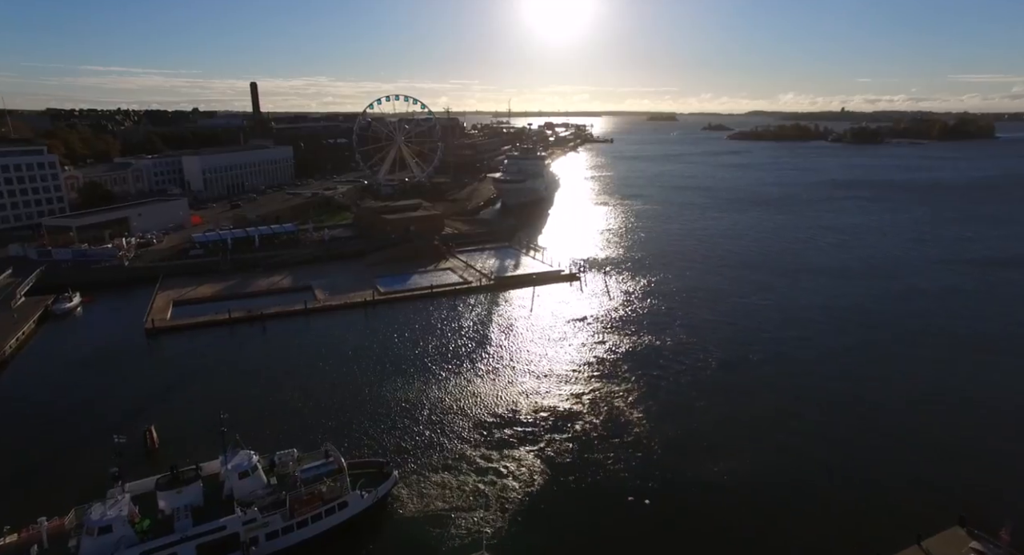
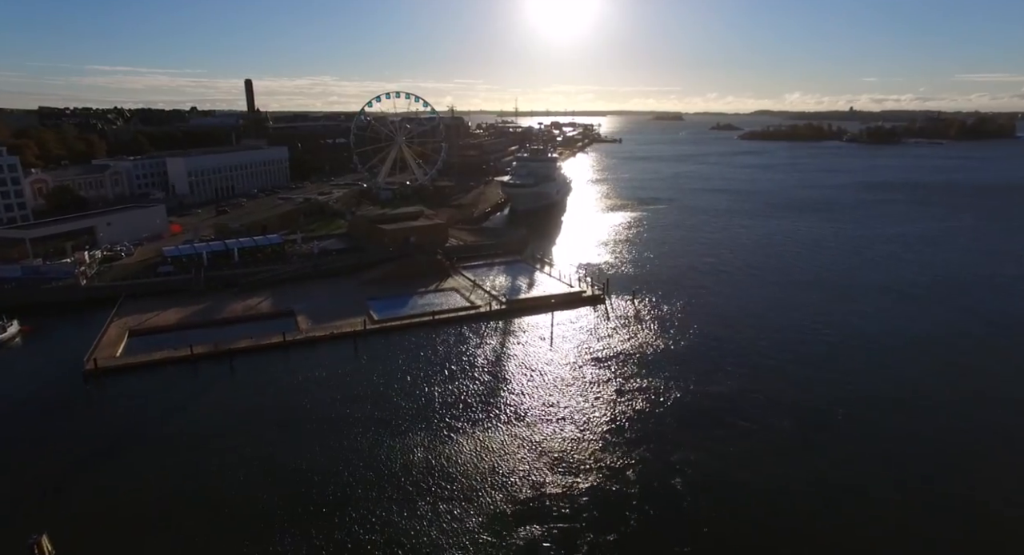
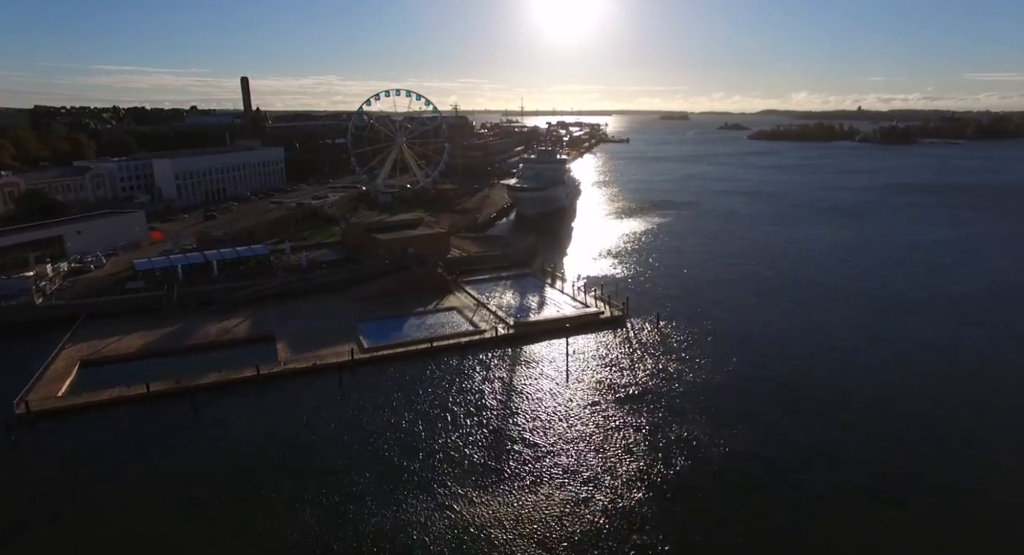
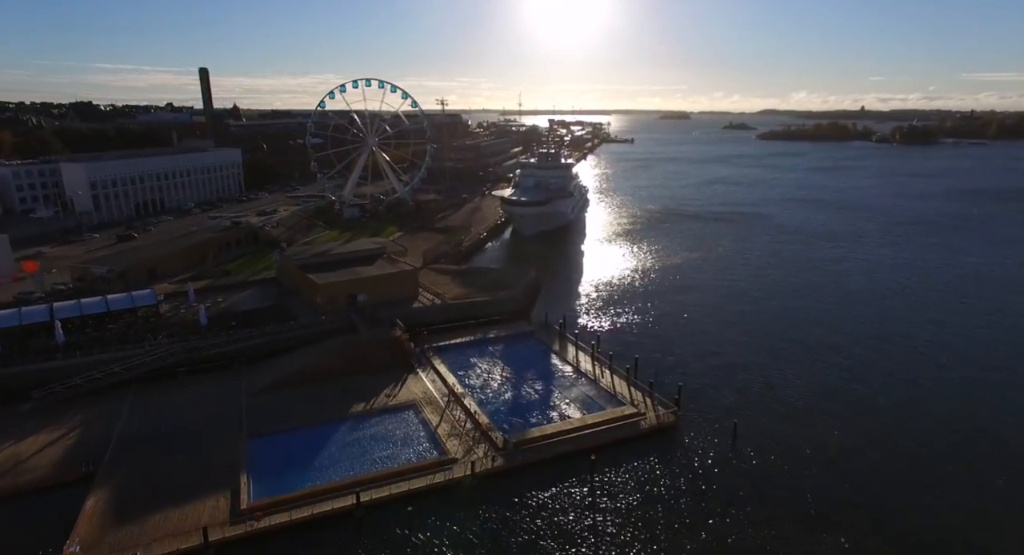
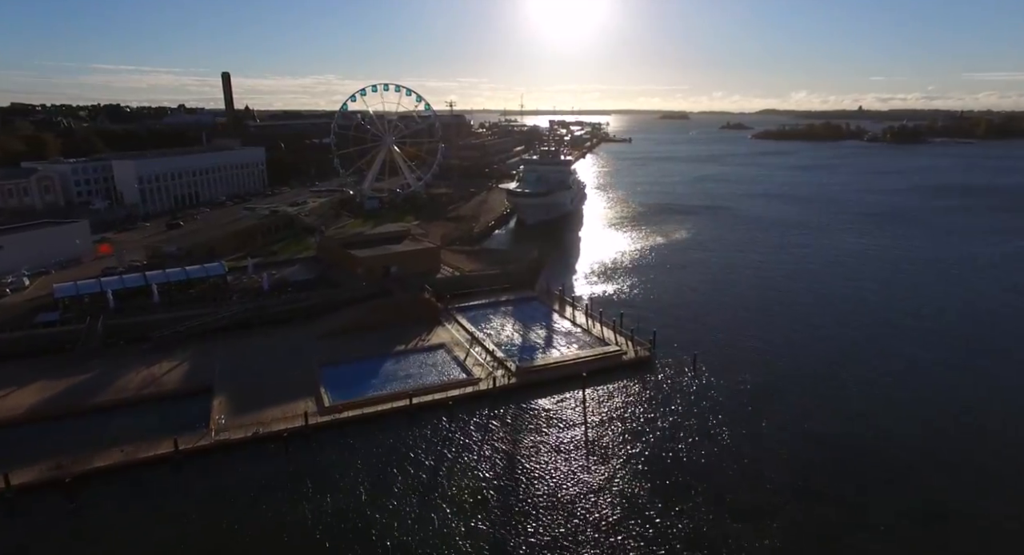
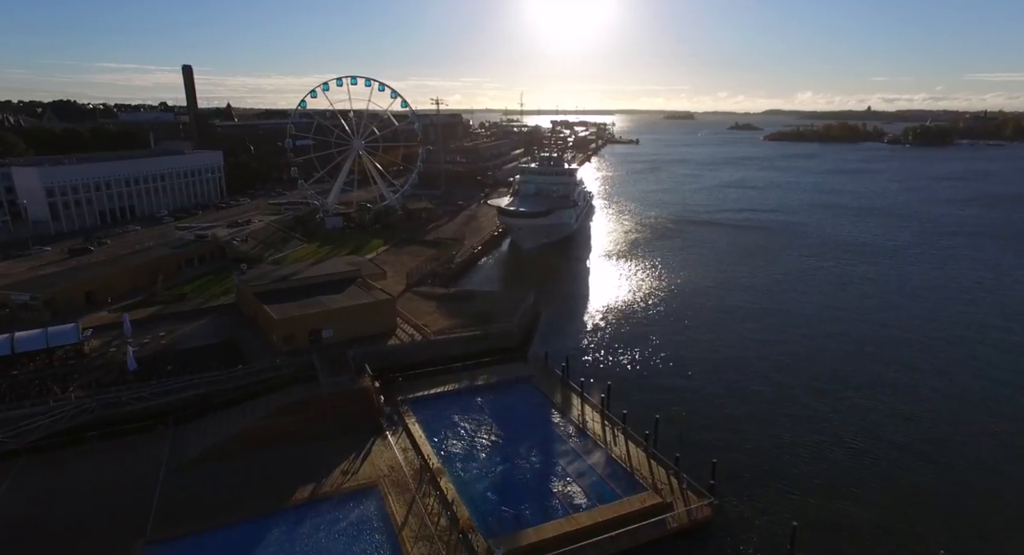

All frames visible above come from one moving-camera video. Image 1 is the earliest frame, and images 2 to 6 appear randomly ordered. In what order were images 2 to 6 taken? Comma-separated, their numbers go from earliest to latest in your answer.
2, 3, 5, 4, 6
